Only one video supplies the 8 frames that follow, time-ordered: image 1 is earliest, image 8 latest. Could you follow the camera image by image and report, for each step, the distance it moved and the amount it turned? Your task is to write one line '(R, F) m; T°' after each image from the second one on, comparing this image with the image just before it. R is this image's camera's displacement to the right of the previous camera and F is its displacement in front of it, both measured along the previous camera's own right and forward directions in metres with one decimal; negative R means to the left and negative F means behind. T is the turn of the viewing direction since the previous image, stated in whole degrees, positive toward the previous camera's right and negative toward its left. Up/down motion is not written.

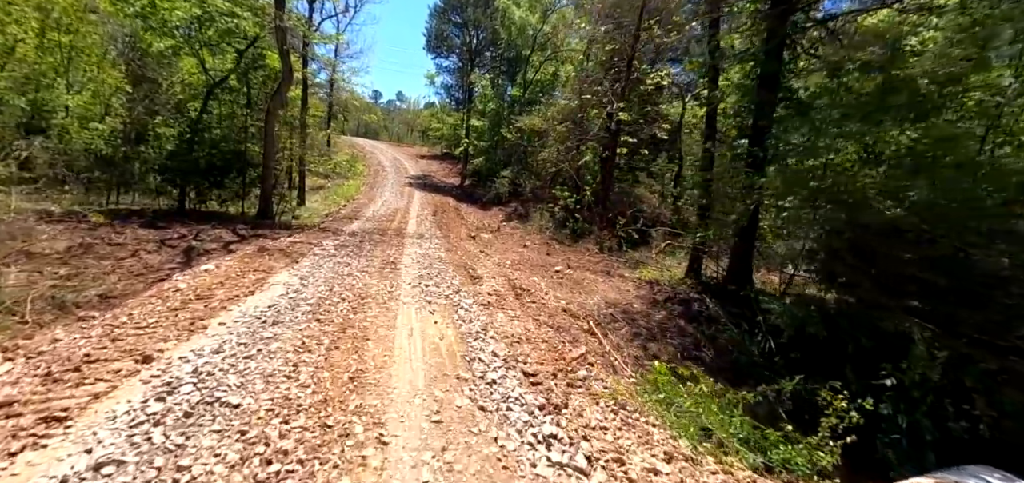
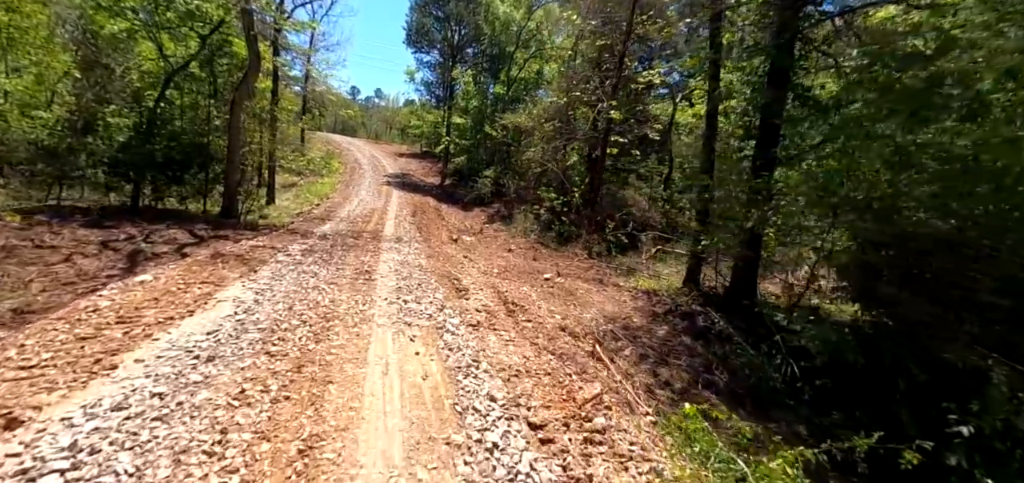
(-0.1, +0.7) m; +3°
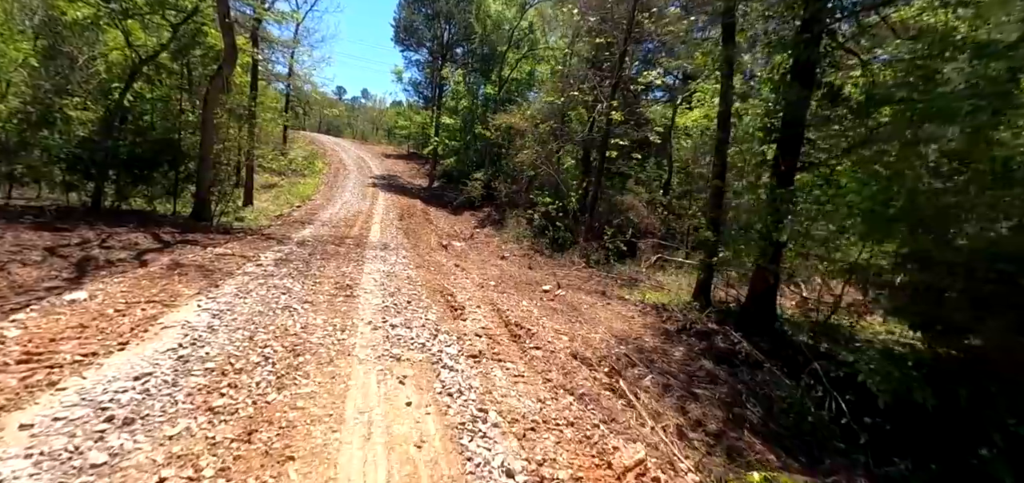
(-0.2, +0.7) m; +2°
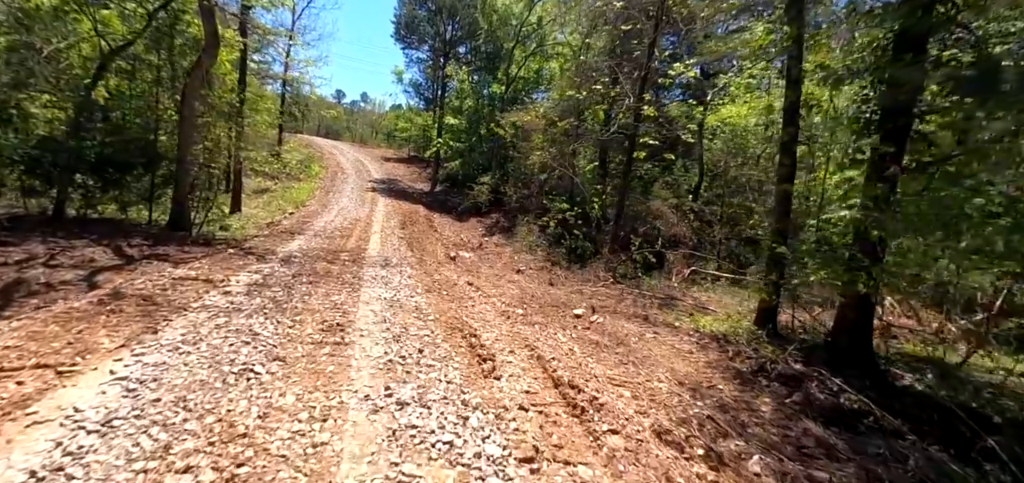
(-0.4, +1.3) m; 0°
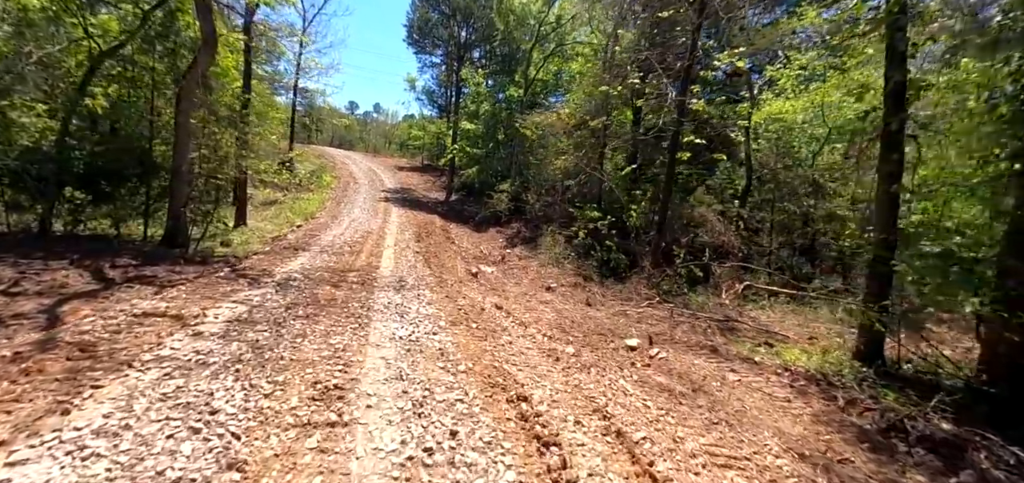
(-0.3, +1.1) m; -2°
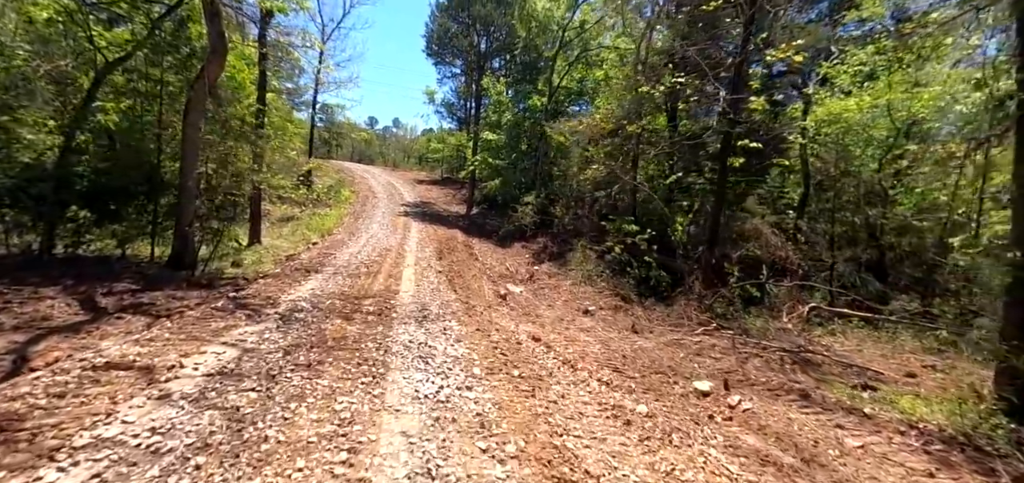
(-0.3, +0.9) m; -2°
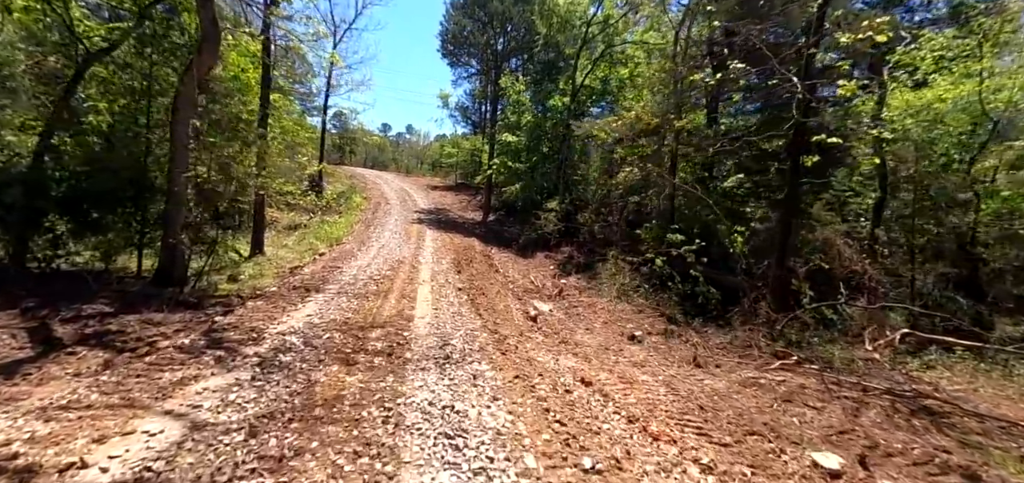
(-0.3, +1.2) m; -1°
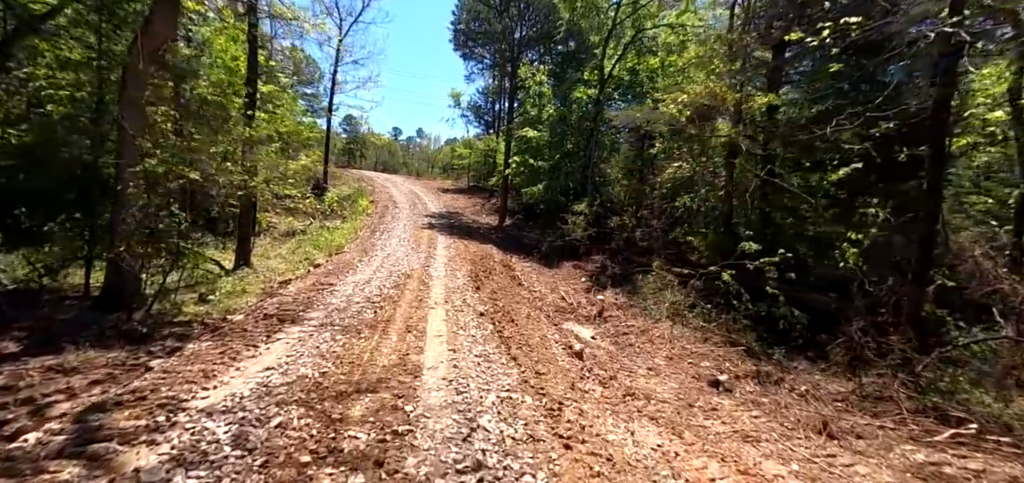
(-0.3, +1.8) m; -1°
